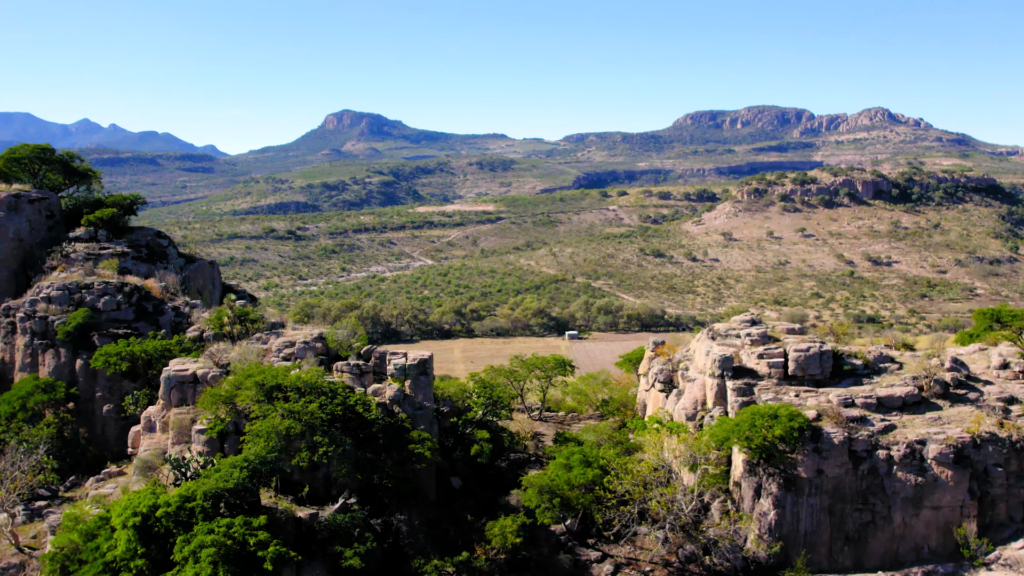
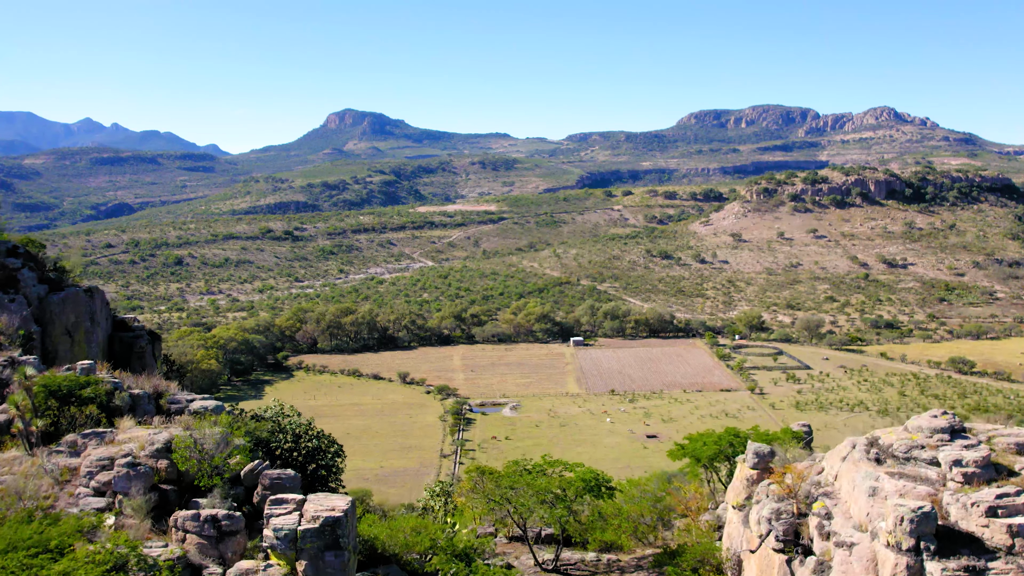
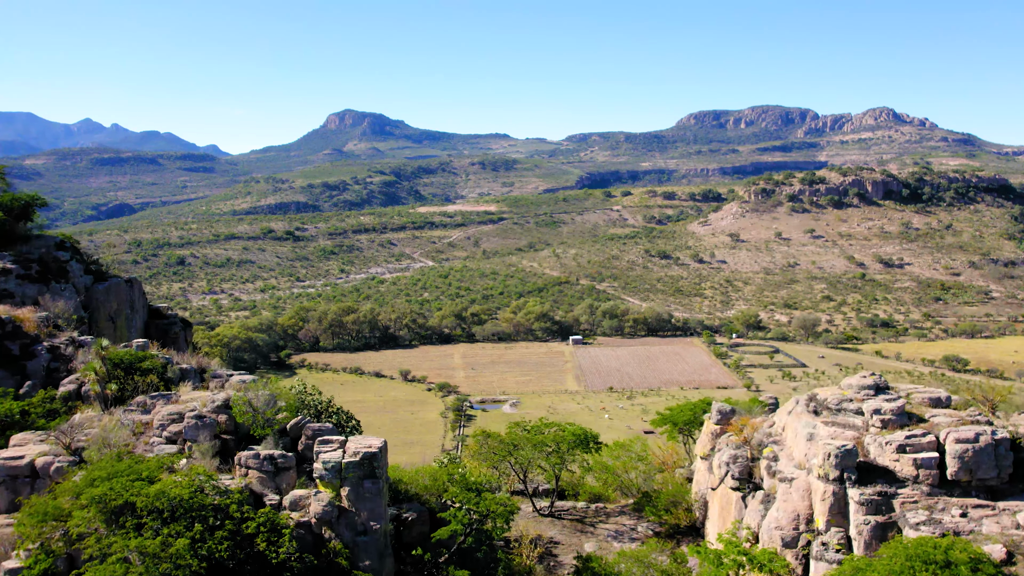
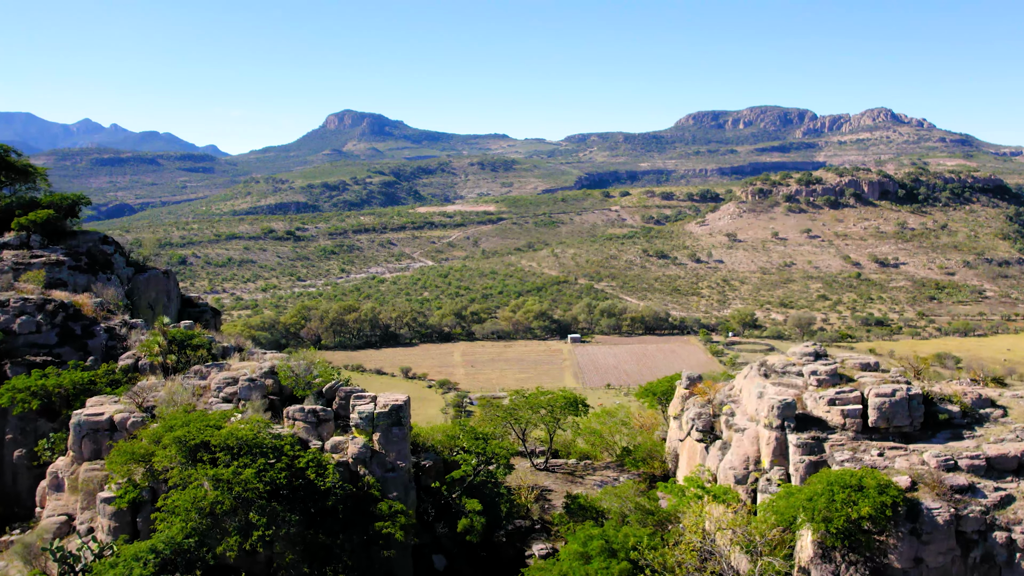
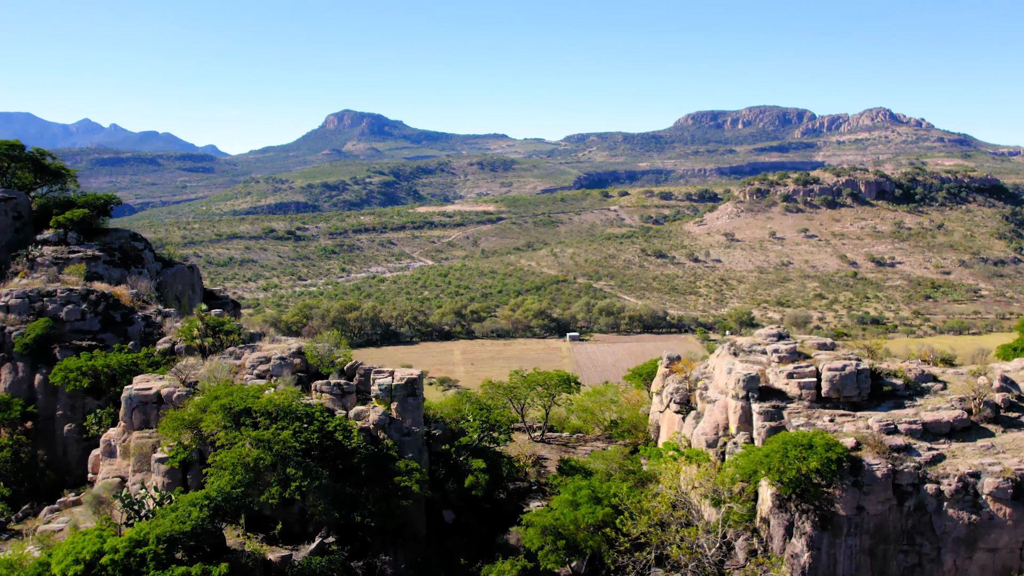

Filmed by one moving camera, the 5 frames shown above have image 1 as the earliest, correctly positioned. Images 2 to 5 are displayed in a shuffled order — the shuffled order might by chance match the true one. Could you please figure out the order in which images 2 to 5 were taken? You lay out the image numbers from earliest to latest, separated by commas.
5, 4, 3, 2
